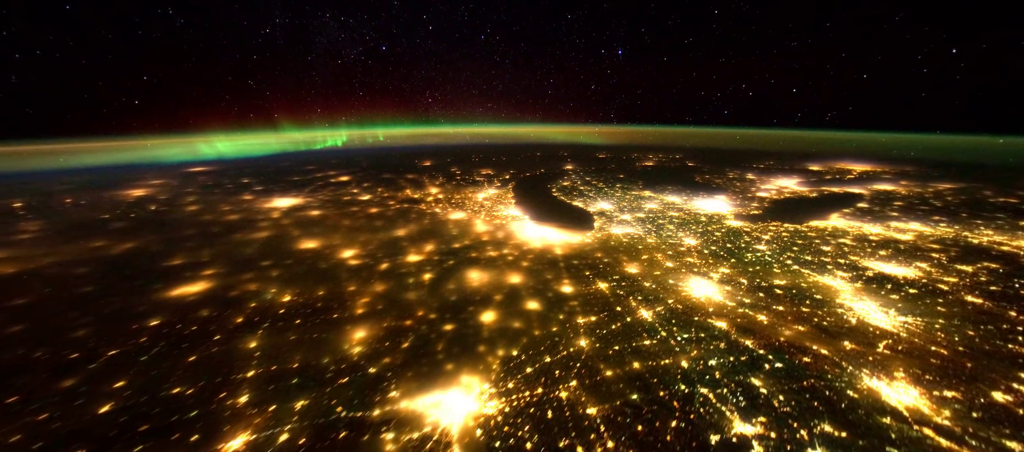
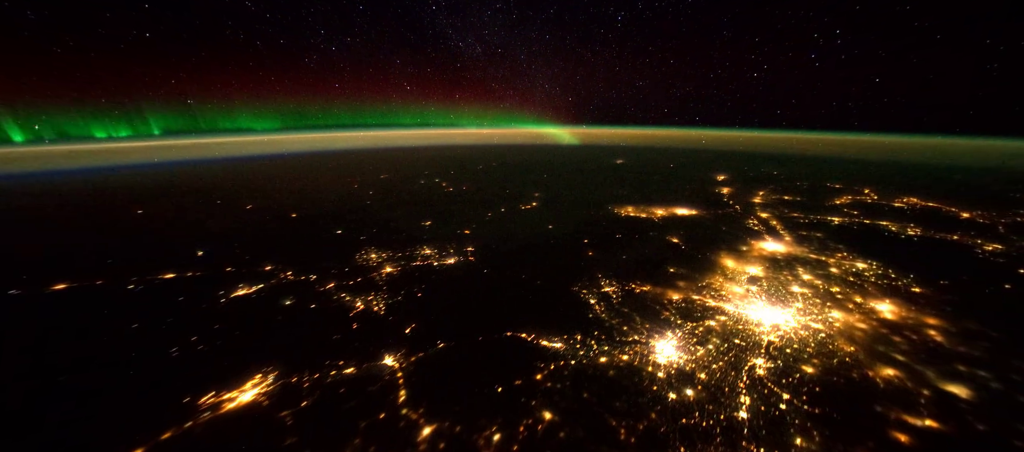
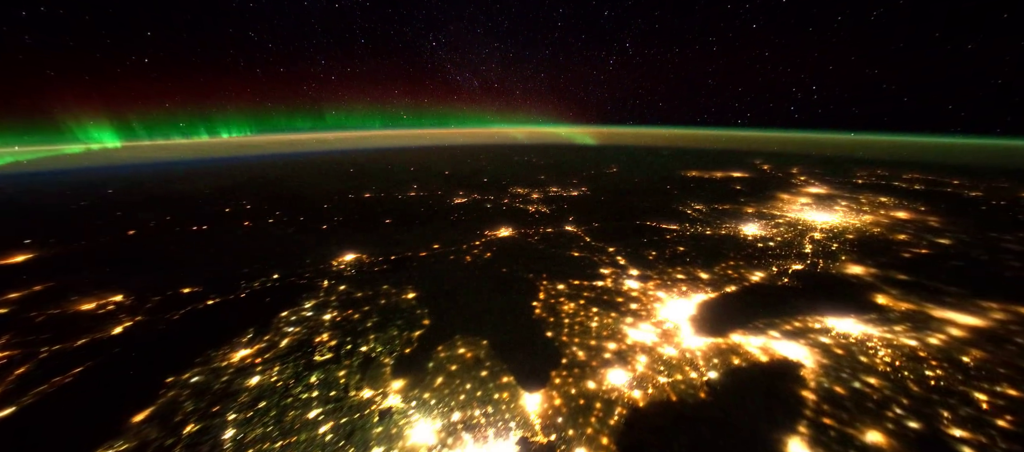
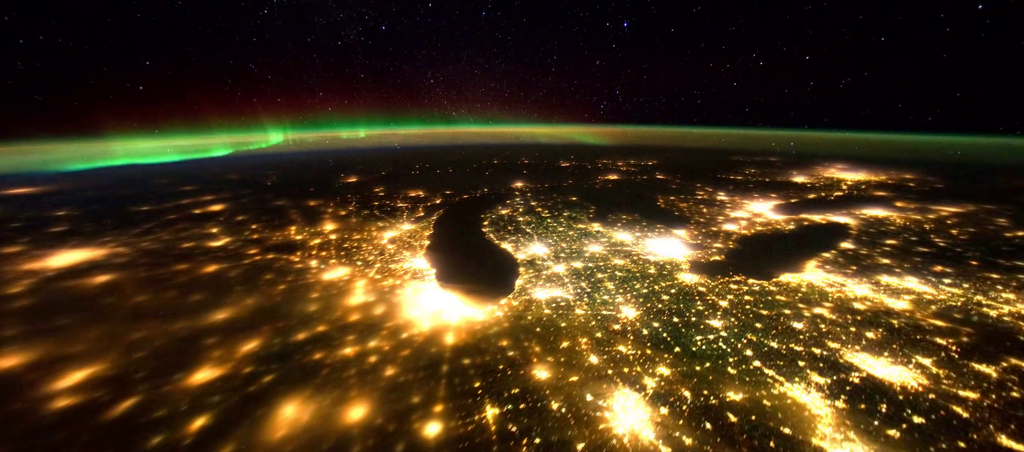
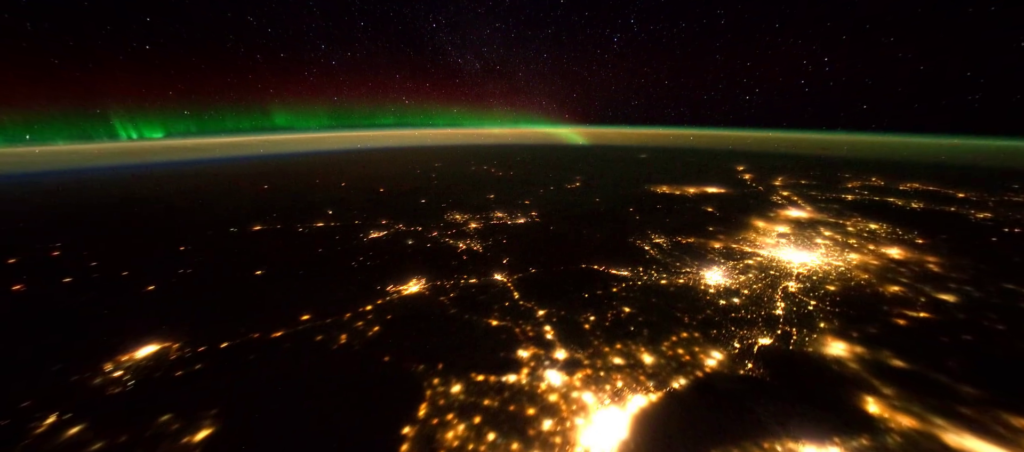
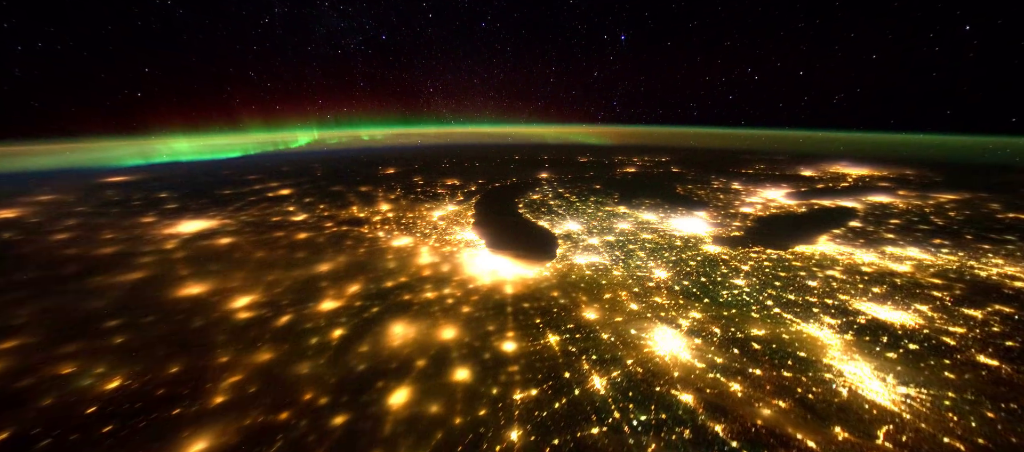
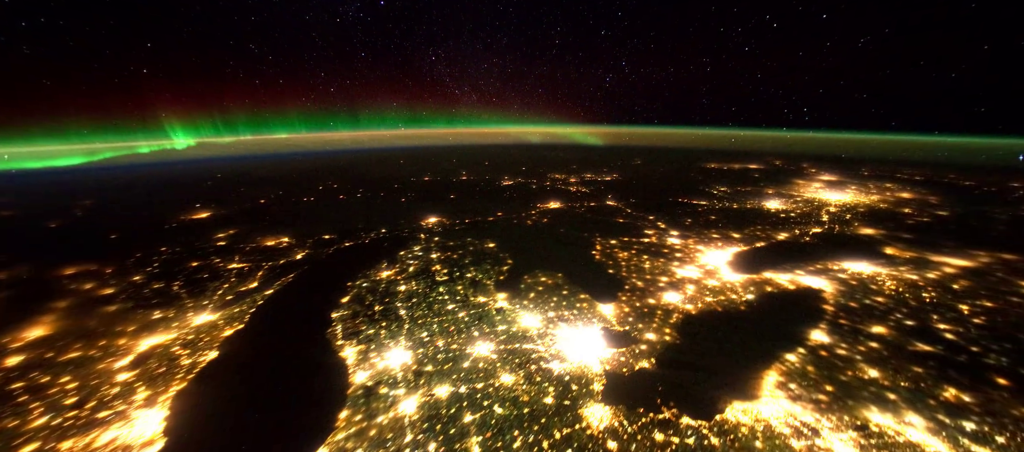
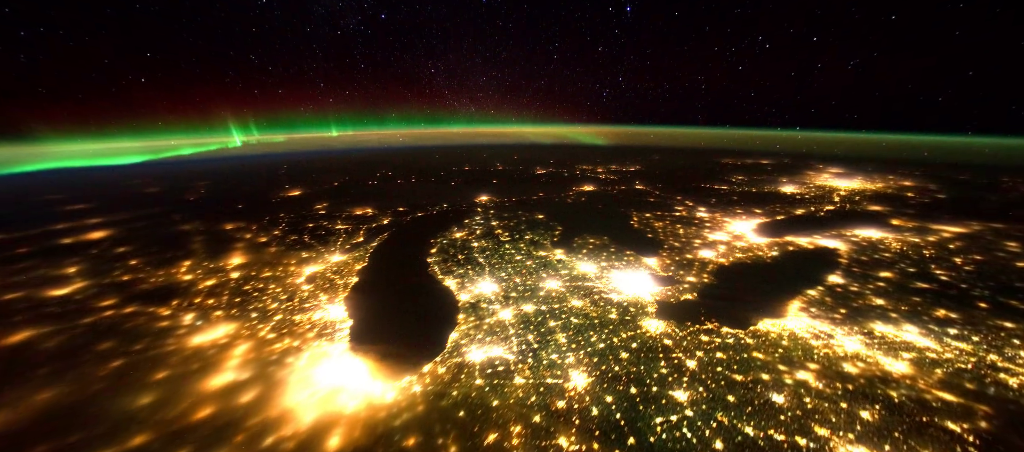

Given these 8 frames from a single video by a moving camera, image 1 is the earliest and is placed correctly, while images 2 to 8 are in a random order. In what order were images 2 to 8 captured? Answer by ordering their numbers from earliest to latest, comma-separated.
6, 4, 8, 7, 3, 5, 2
